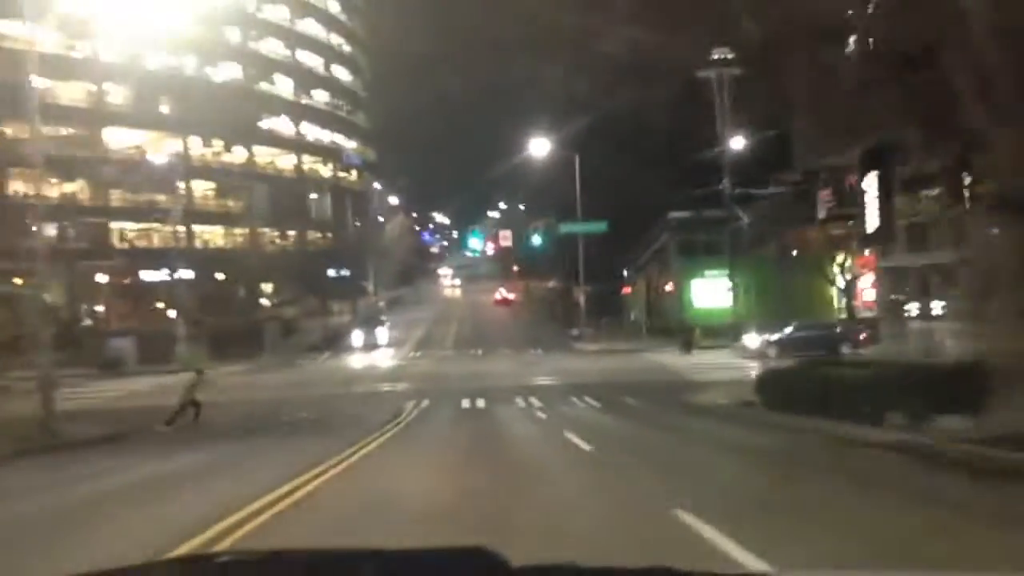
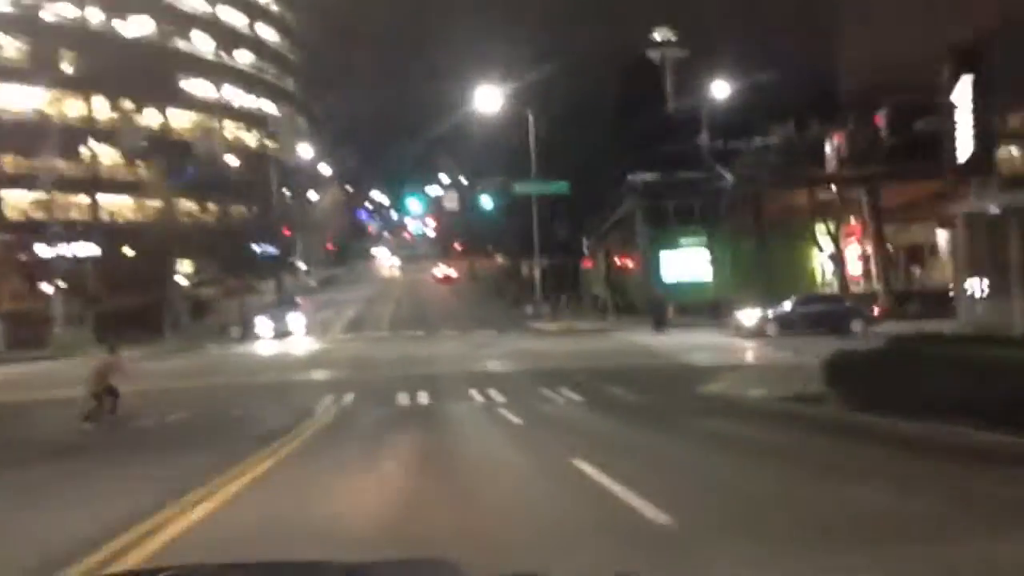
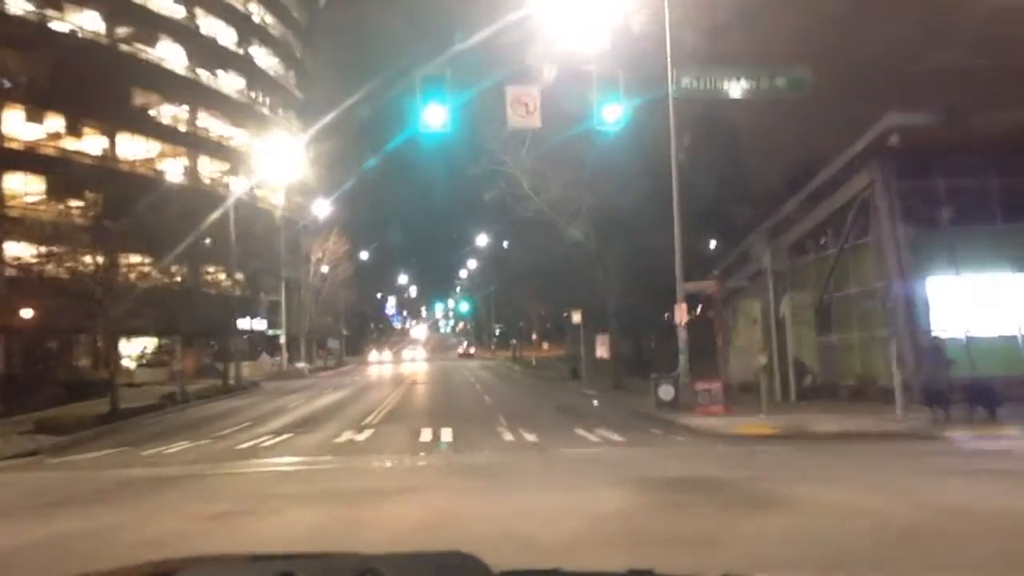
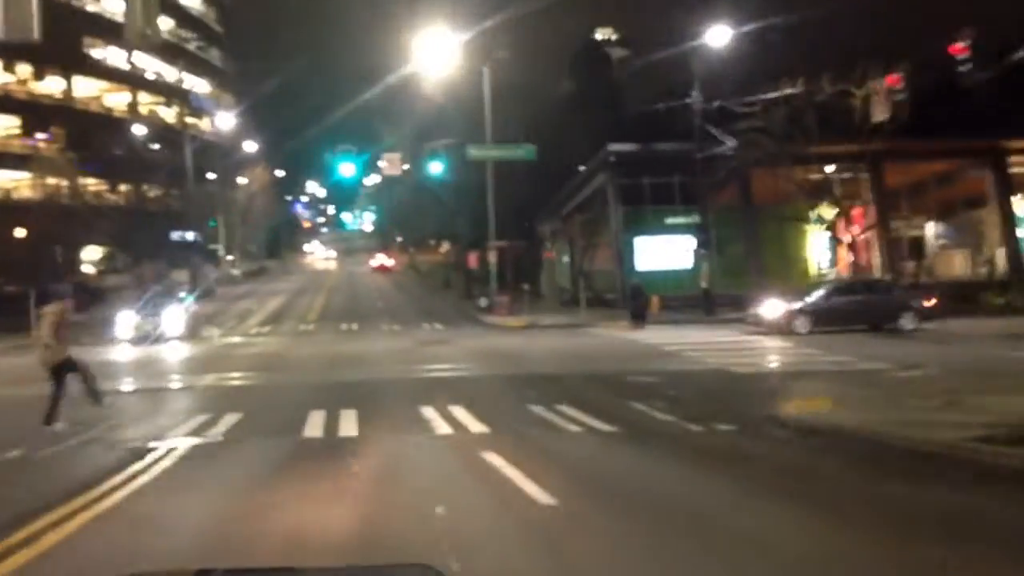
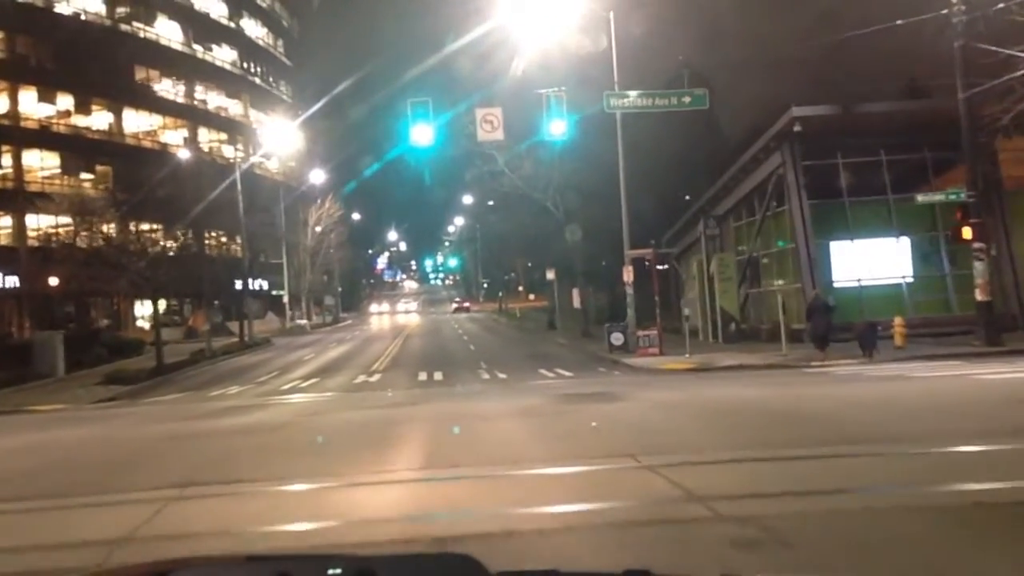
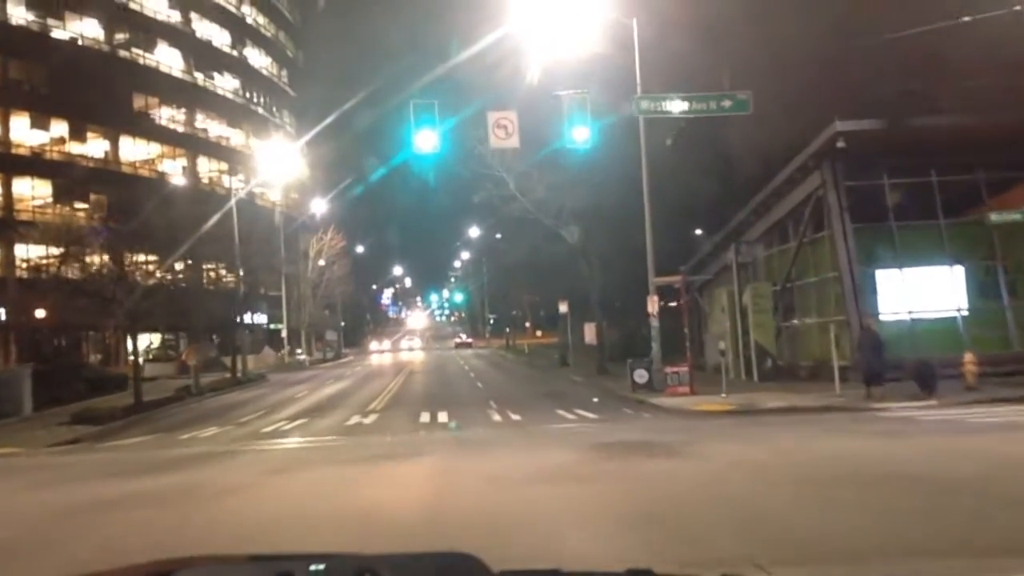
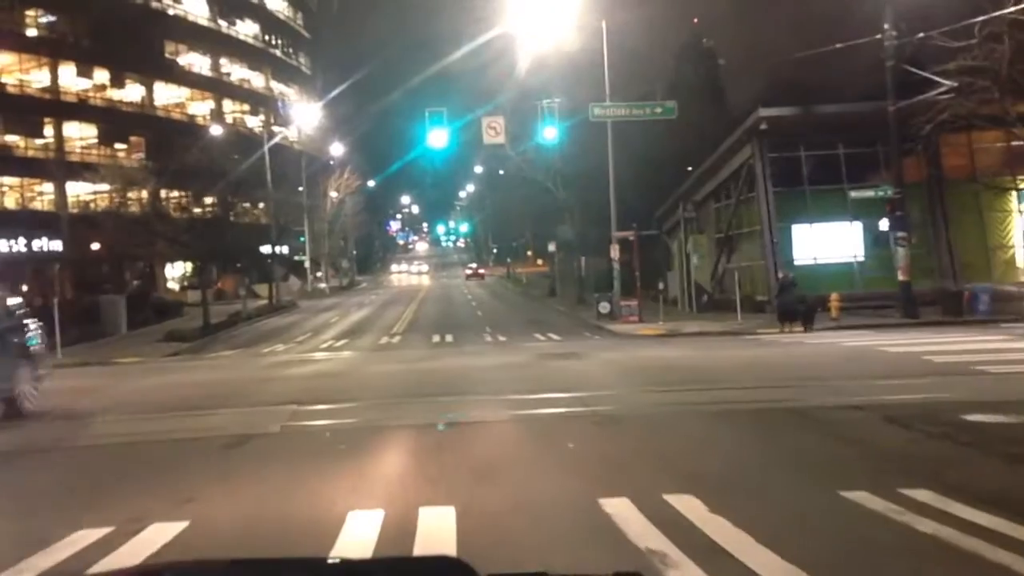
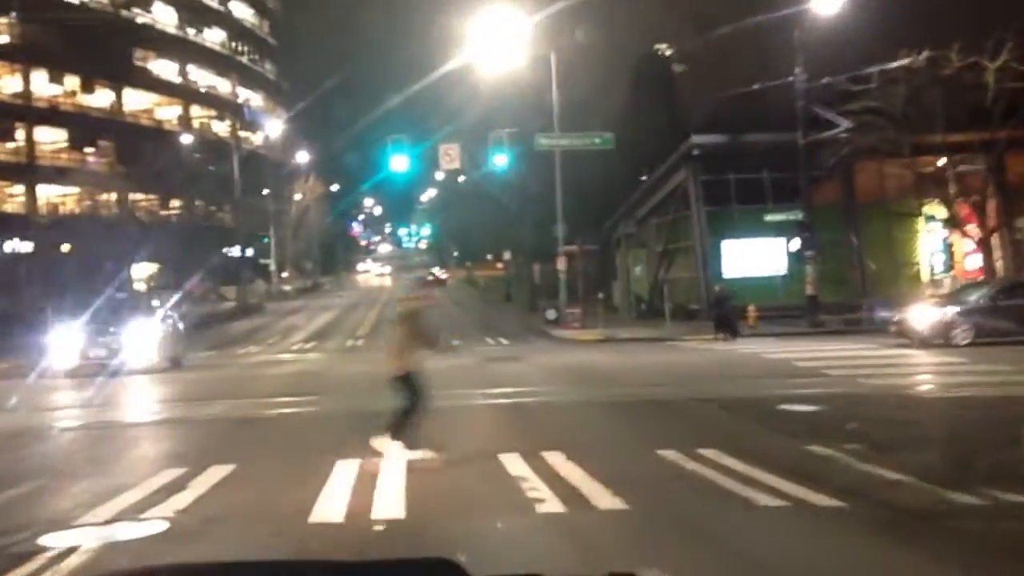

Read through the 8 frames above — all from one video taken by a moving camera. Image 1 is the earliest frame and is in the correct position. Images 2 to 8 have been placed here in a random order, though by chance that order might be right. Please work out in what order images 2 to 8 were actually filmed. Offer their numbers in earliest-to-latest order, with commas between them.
2, 4, 8, 7, 5, 6, 3
